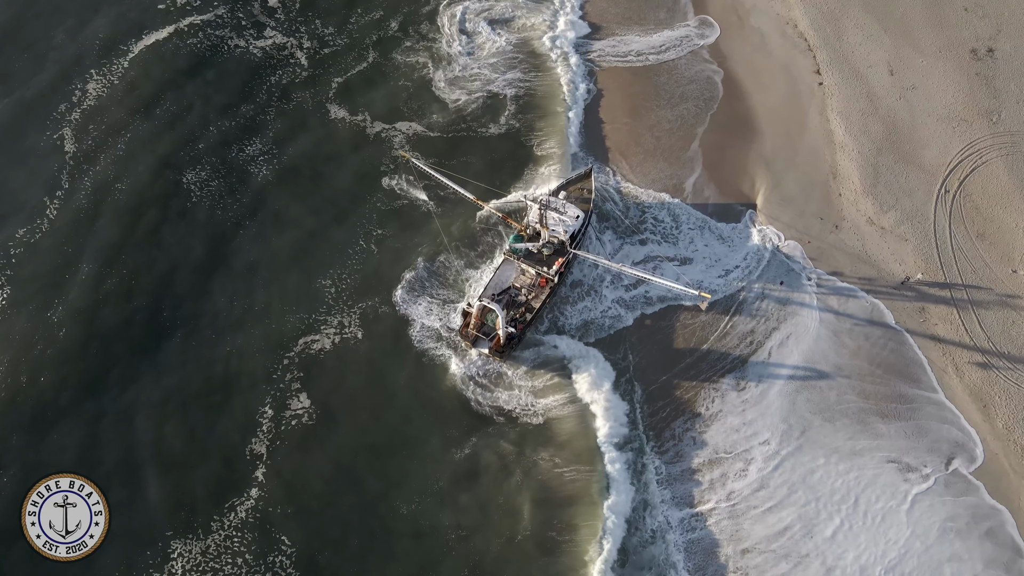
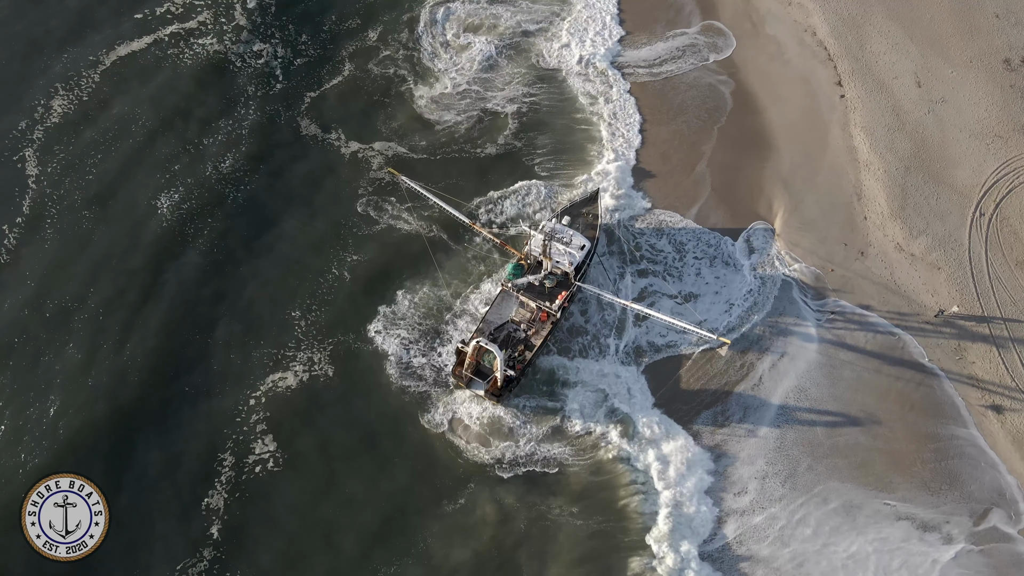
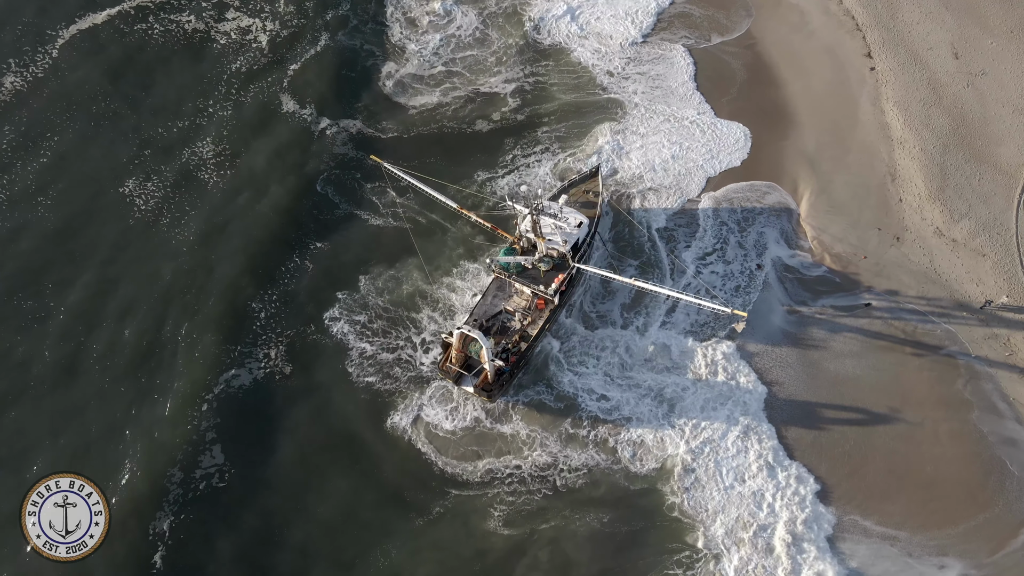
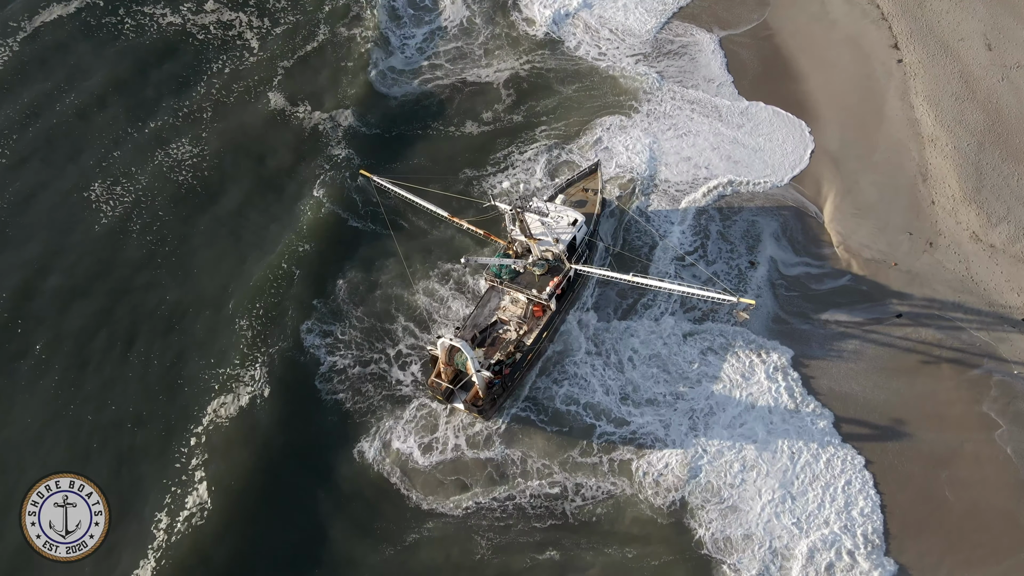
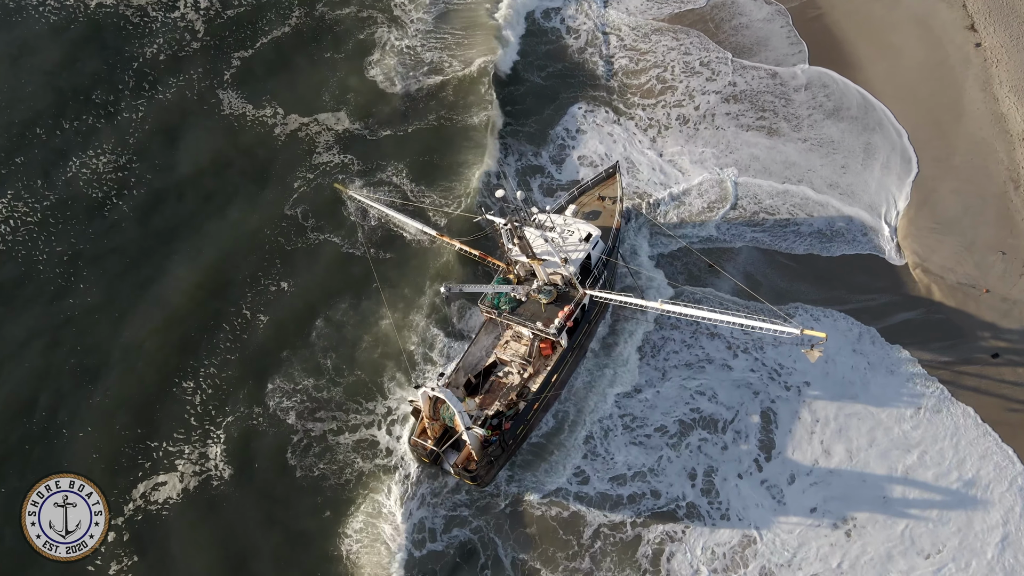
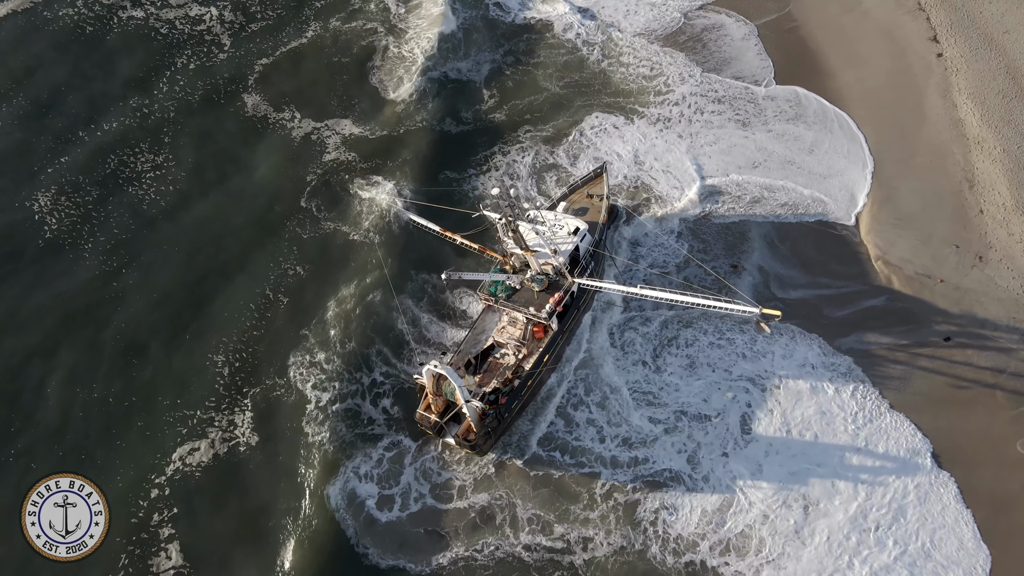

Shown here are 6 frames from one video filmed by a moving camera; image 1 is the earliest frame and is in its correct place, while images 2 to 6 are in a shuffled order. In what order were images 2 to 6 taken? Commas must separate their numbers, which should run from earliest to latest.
2, 3, 4, 6, 5
